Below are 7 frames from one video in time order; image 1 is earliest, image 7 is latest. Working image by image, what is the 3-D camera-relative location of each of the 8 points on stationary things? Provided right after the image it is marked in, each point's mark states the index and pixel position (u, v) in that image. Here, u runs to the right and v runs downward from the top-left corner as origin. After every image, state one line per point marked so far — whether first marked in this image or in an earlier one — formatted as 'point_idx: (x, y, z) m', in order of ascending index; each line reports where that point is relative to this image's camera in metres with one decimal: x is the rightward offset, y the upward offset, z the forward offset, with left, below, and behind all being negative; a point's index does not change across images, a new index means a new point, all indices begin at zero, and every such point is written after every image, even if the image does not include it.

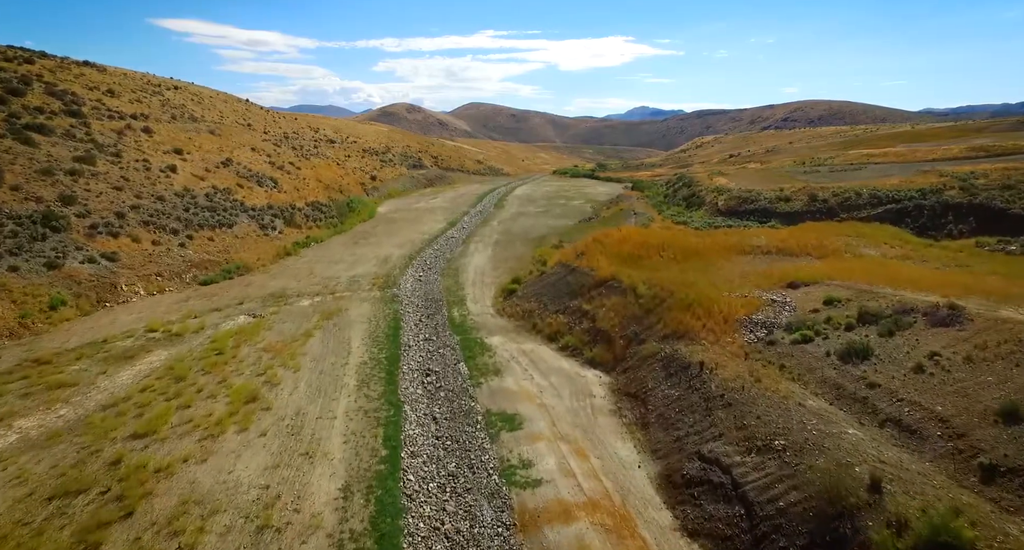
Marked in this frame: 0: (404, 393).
0: (-3.6, -3.9, +18.6) m
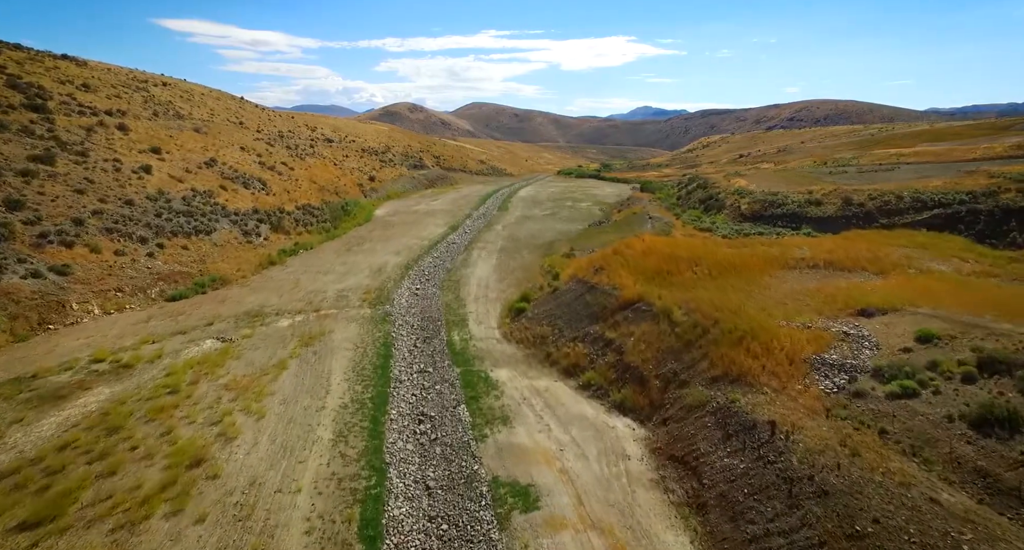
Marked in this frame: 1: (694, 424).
0: (-3.2, -4.6, +15.0) m
1: (+4.6, -3.7, +14.2) m
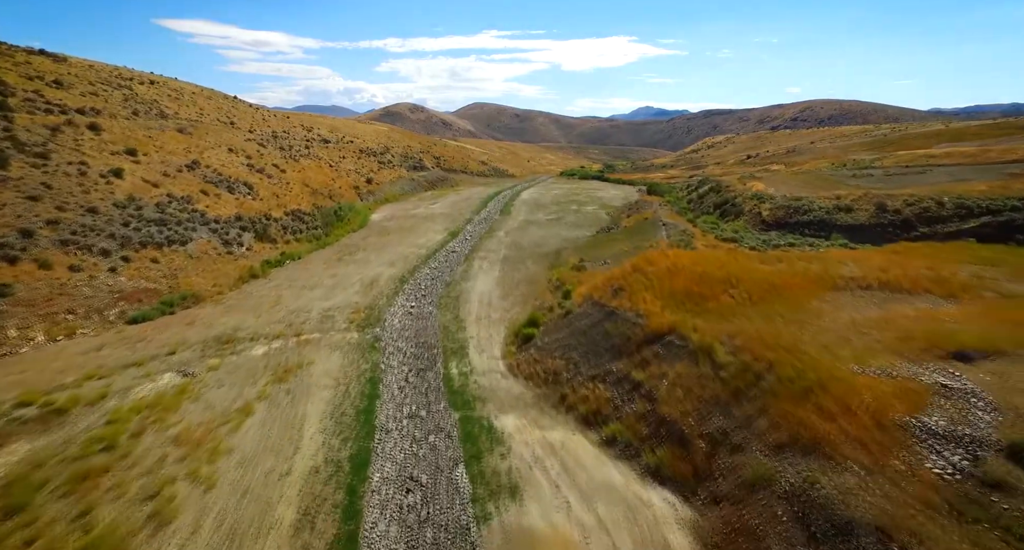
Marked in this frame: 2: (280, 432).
0: (-3.0, -5.5, +11.8) m
1: (+4.8, -4.6, +11.0) m
2: (-6.5, -4.4, +16.0) m
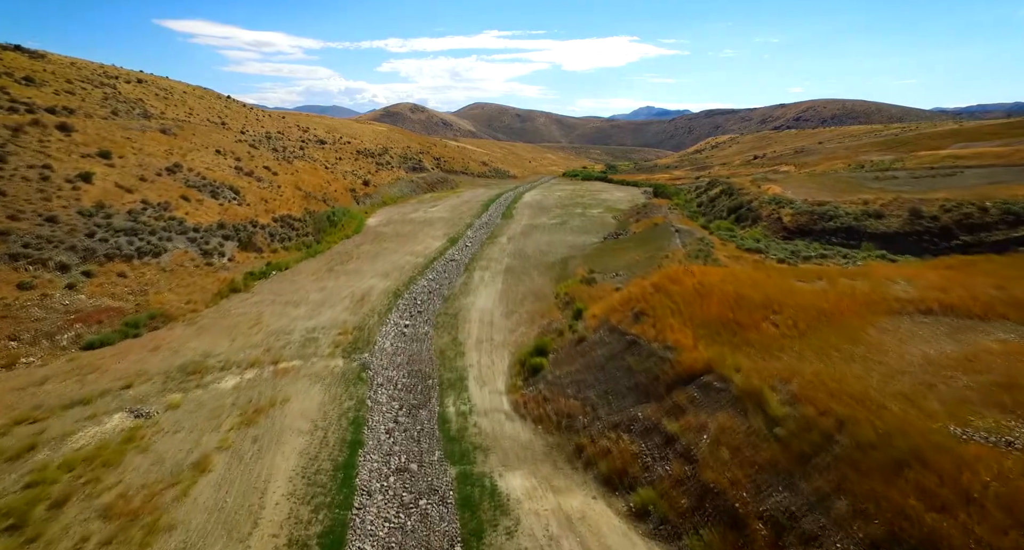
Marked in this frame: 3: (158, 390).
0: (-2.8, -6.2, +8.9) m
1: (+5.0, -5.3, +8.2) m
2: (-6.4, -5.2, +13.2) m
3: (-11.9, -3.8, +19.1) m
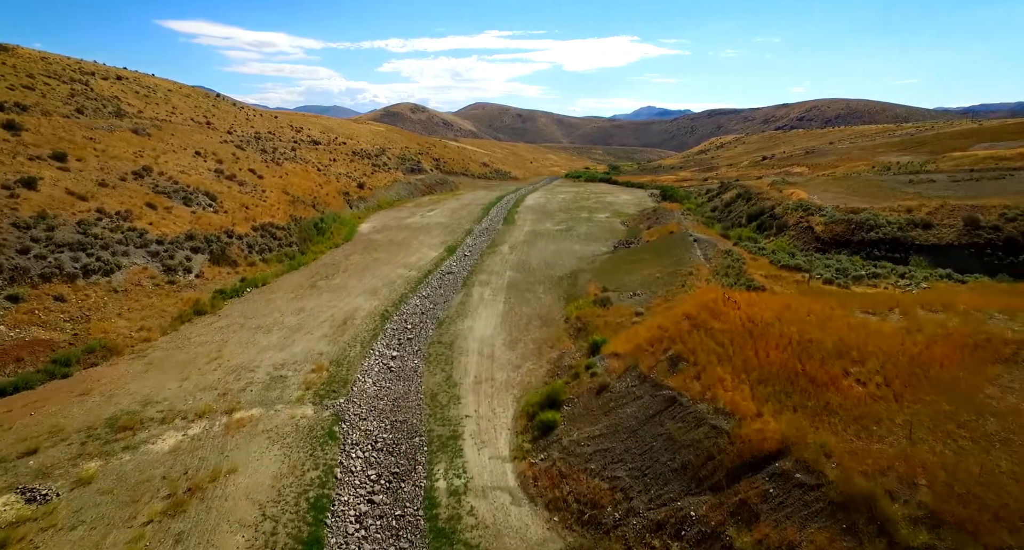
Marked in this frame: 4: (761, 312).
0: (-2.7, -7.2, +5.1) m
1: (+5.1, -6.3, +4.3) m
2: (-6.2, -6.1, +9.3) m
3: (-11.8, -4.8, +15.3) m
4: (+7.6, -1.1, +17.1) m
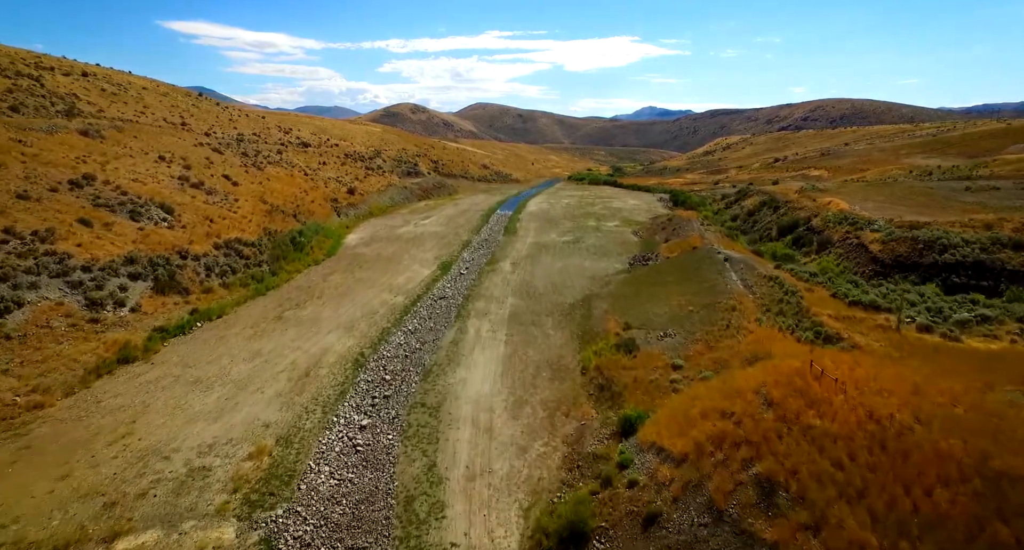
0: (-2.6, -8.6, -0.3) m
1: (+5.2, -7.7, -1.1) m
2: (-6.1, -7.6, +3.9) m
3: (-11.7, -6.3, +9.9) m
4: (+7.7, -2.6, +11.7) m
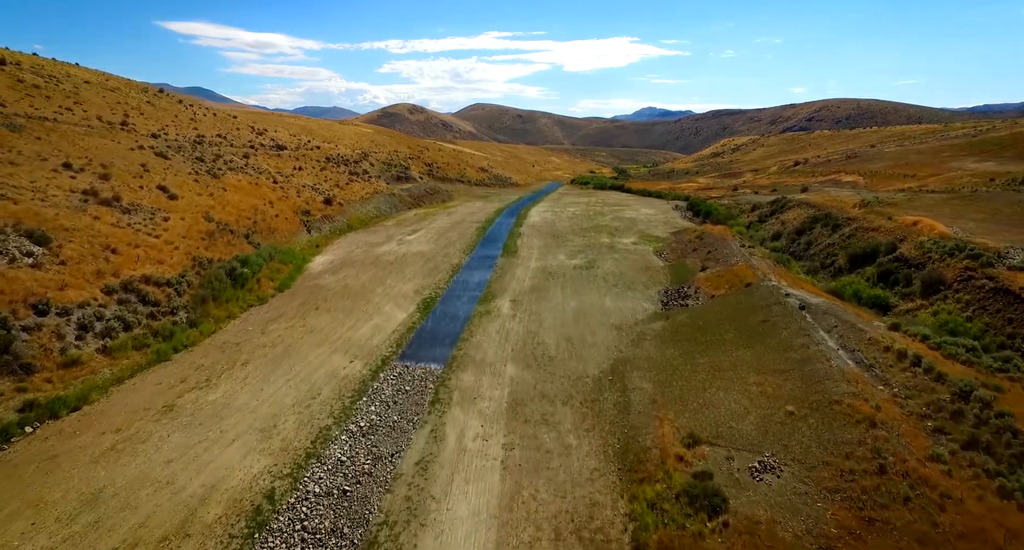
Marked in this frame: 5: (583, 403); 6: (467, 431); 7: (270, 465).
0: (-2.5, -11.0, -9.7) m
1: (+5.3, -10.1, -10.5) m
2: (-6.1, -10.0, -5.5) m
3: (-11.6, -8.7, +0.5) m
4: (+7.7, -5.0, +2.3) m
5: (+2.4, -4.3, +19.6) m
6: (-1.4, -5.0, +17.7) m
7: (-6.9, -5.4, +16.1) m
